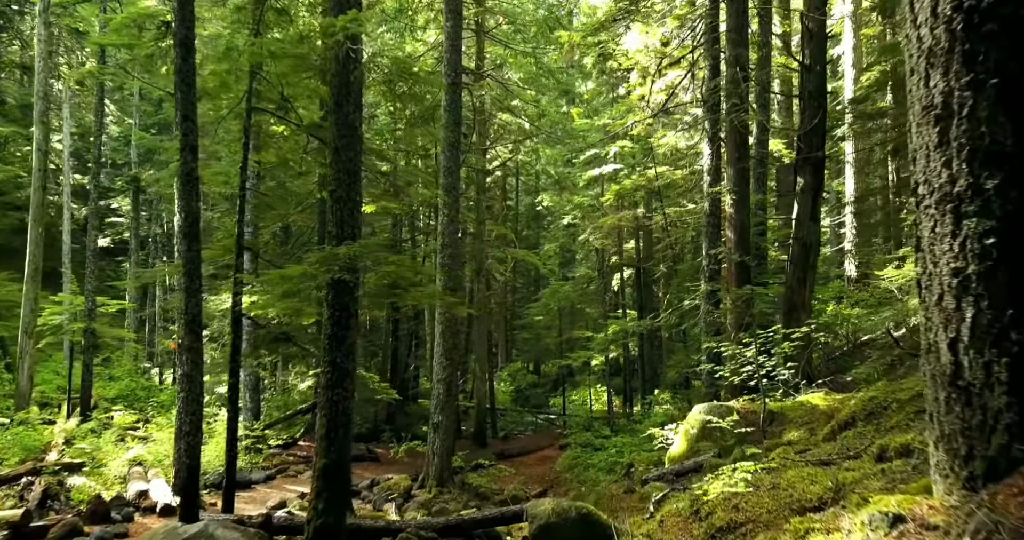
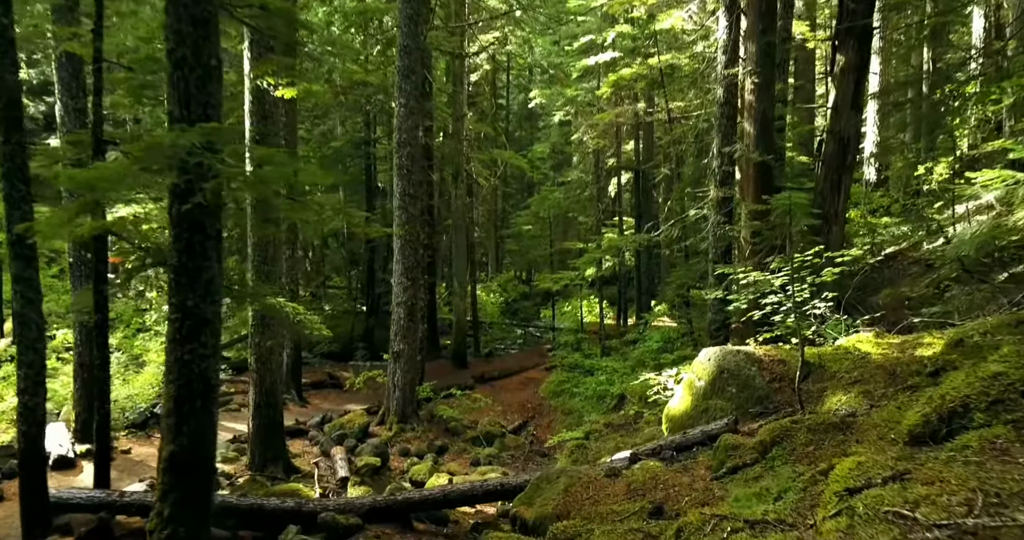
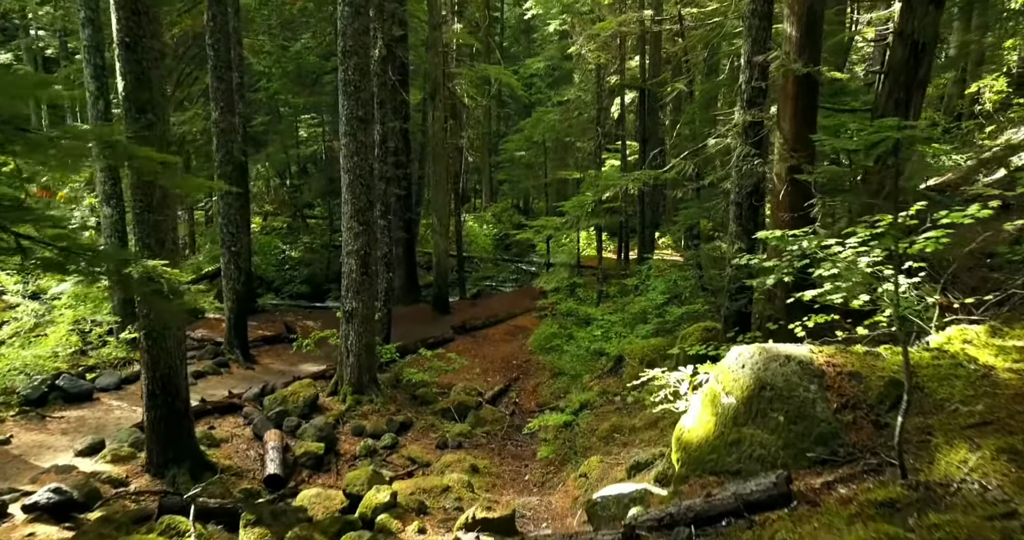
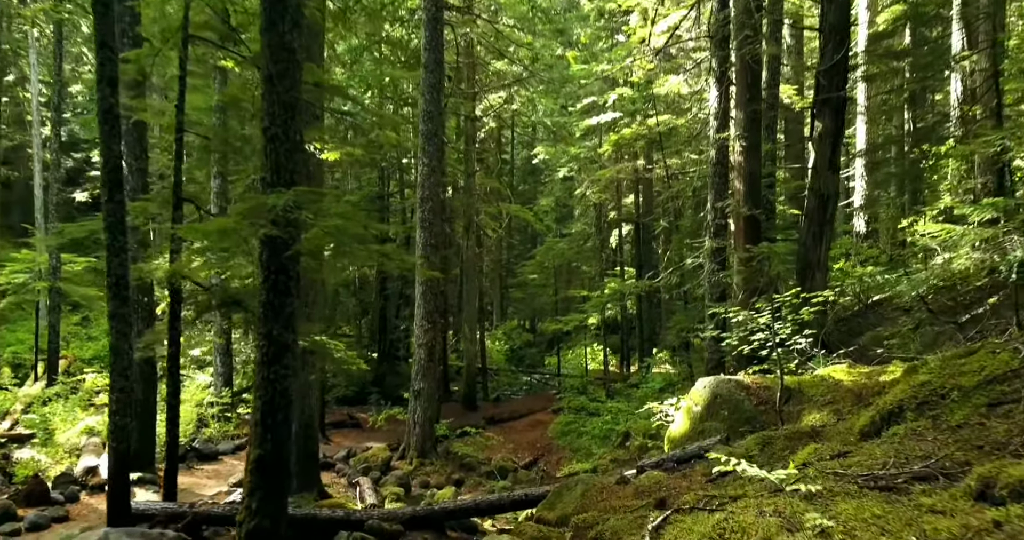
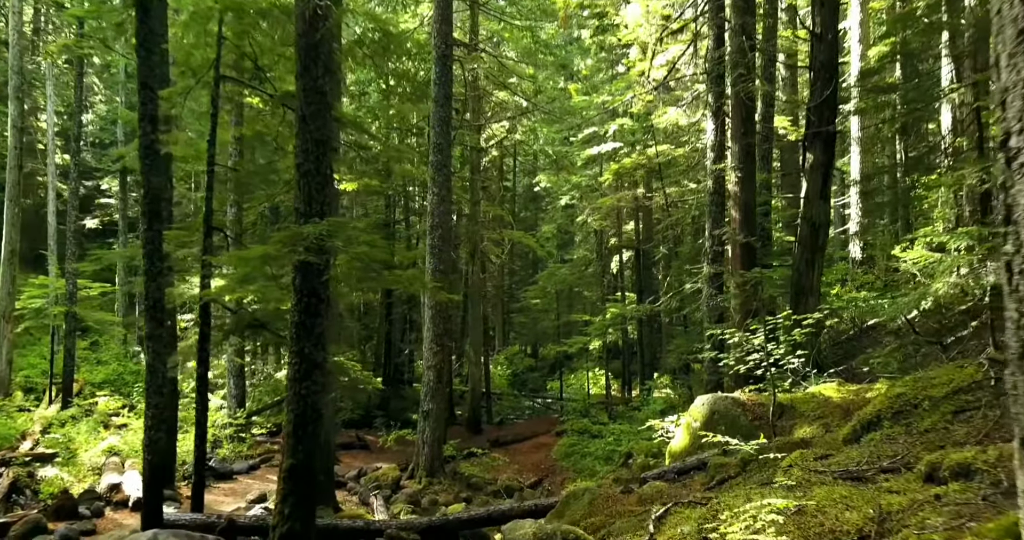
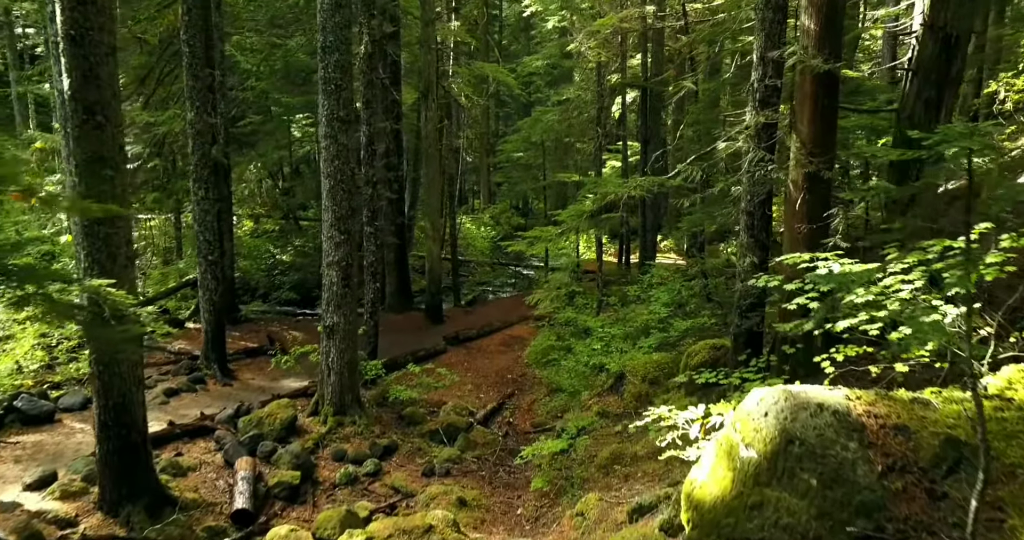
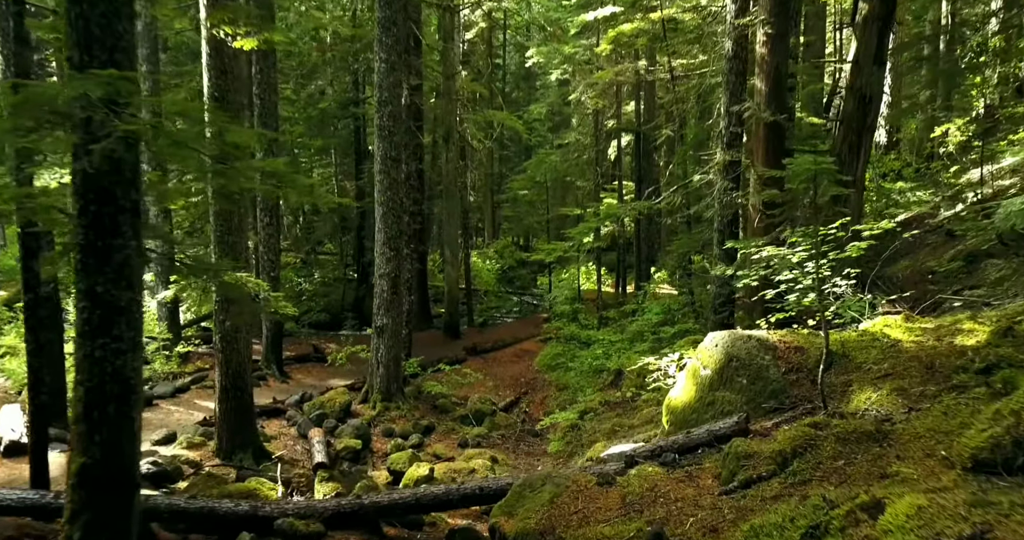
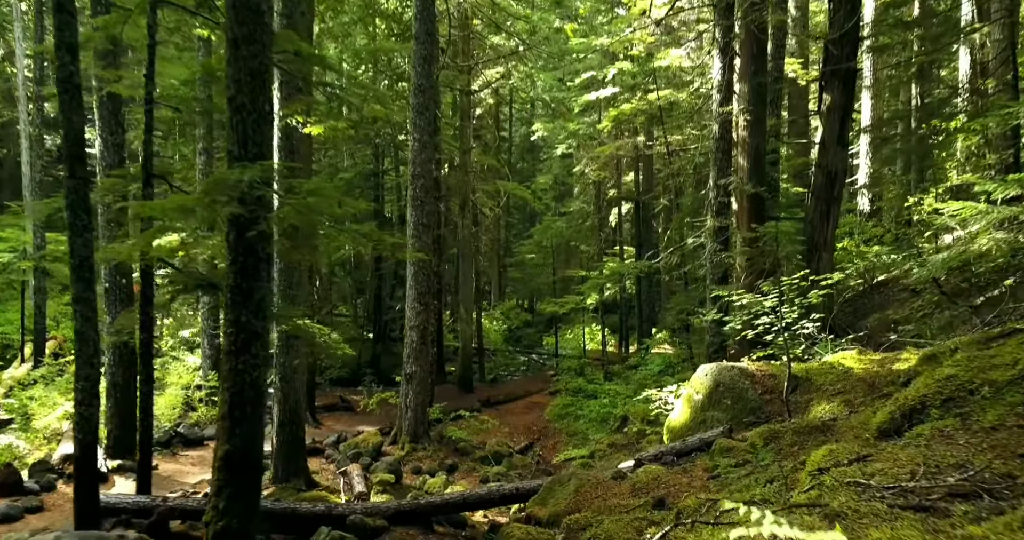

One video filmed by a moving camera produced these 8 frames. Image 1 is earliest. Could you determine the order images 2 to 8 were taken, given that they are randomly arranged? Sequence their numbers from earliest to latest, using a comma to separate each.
5, 4, 8, 2, 7, 3, 6
